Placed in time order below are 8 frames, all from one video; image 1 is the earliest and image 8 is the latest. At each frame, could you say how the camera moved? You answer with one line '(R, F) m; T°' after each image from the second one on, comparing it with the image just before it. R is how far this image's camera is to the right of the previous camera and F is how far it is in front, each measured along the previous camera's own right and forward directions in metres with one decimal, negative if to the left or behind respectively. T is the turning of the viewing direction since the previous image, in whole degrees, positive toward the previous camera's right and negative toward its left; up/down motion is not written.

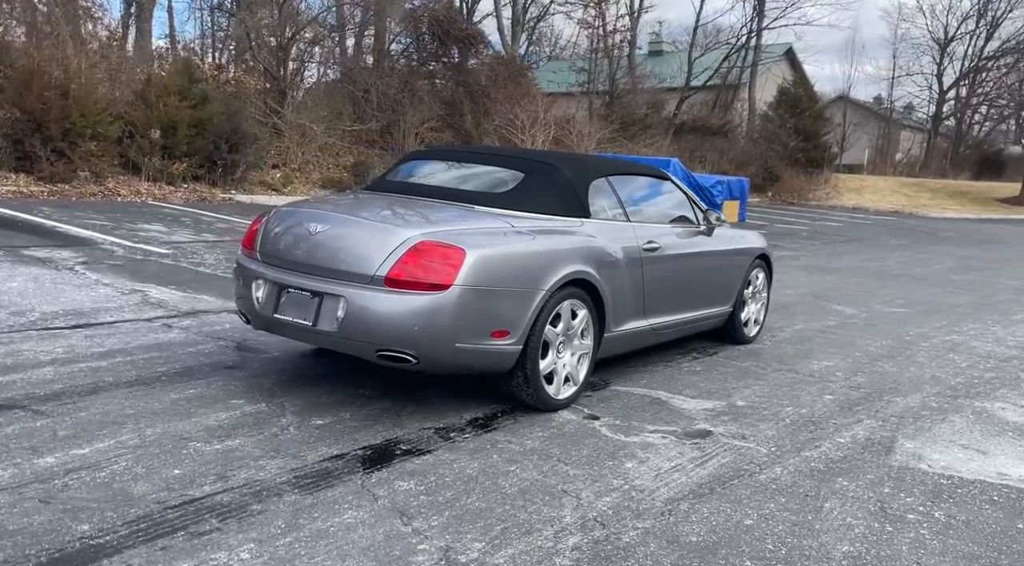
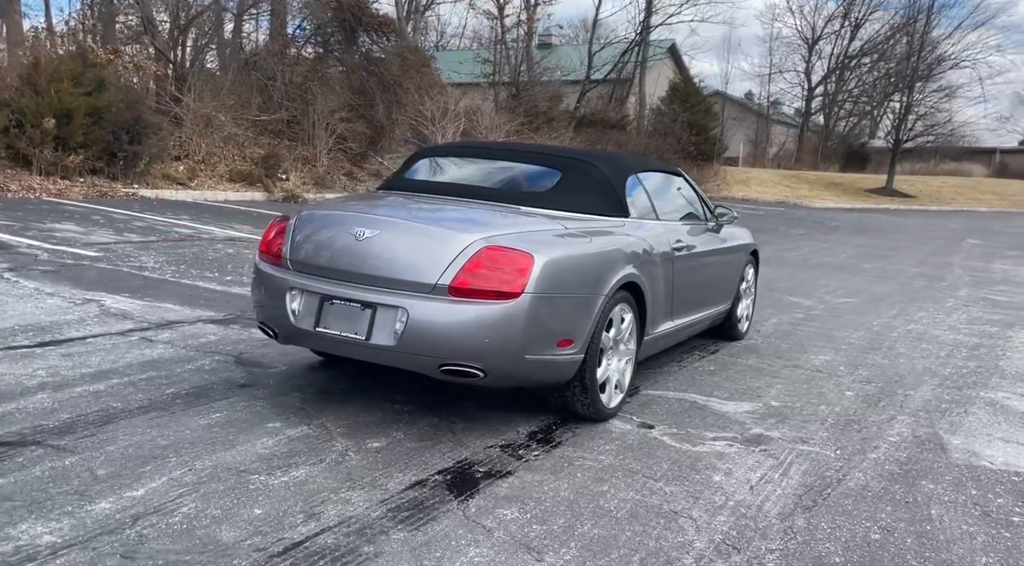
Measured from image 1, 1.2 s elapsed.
(-0.9, +0.3) m; +8°
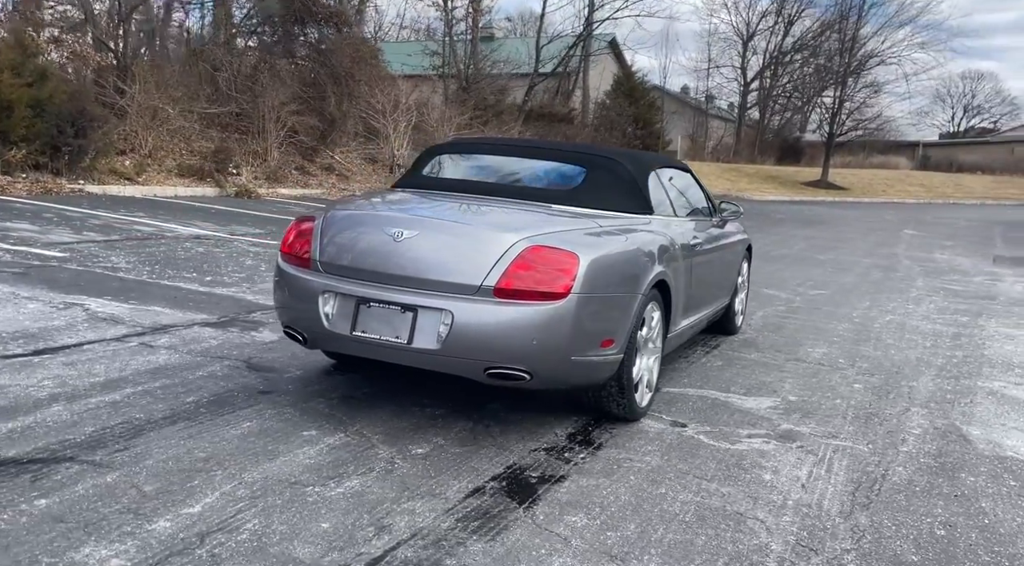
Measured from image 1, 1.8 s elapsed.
(-0.5, +0.1) m; +4°
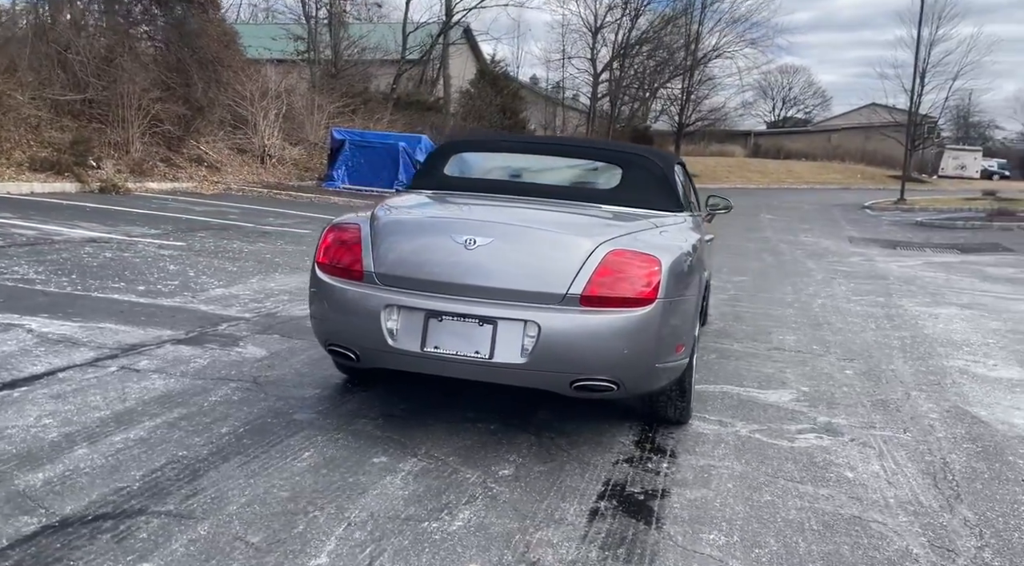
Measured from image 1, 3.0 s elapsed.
(-1.0, +0.3) m; +10°
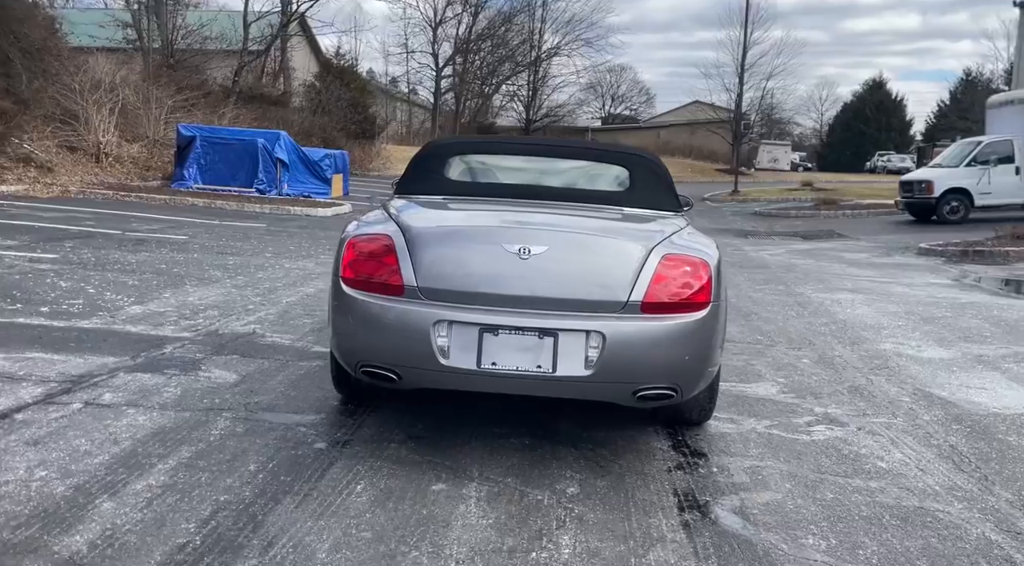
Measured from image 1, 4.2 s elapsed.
(-0.9, +0.3) m; +11°
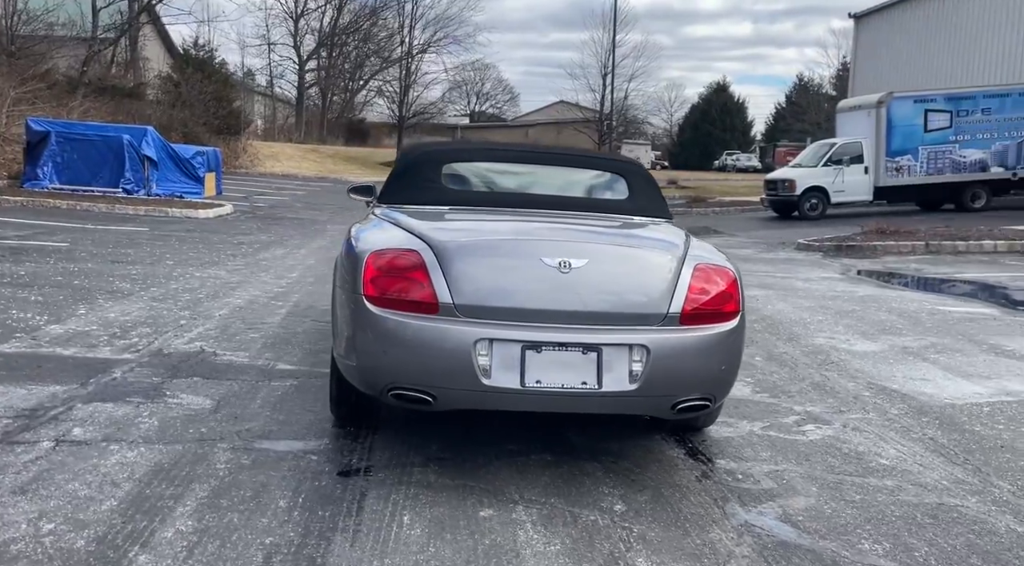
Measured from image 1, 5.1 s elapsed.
(-0.7, +0.2) m; +9°
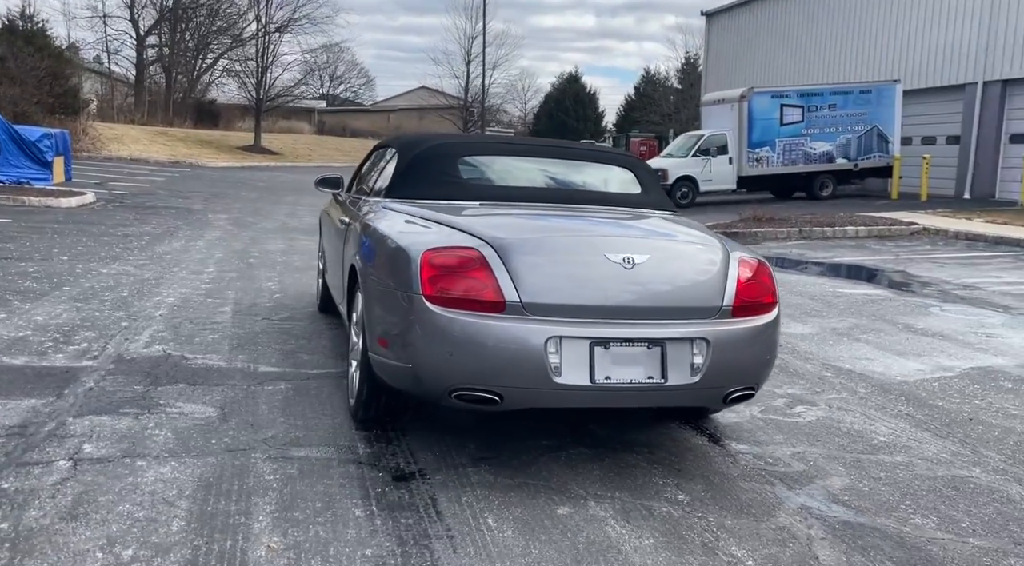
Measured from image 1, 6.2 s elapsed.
(-0.8, +0.1) m; +10°
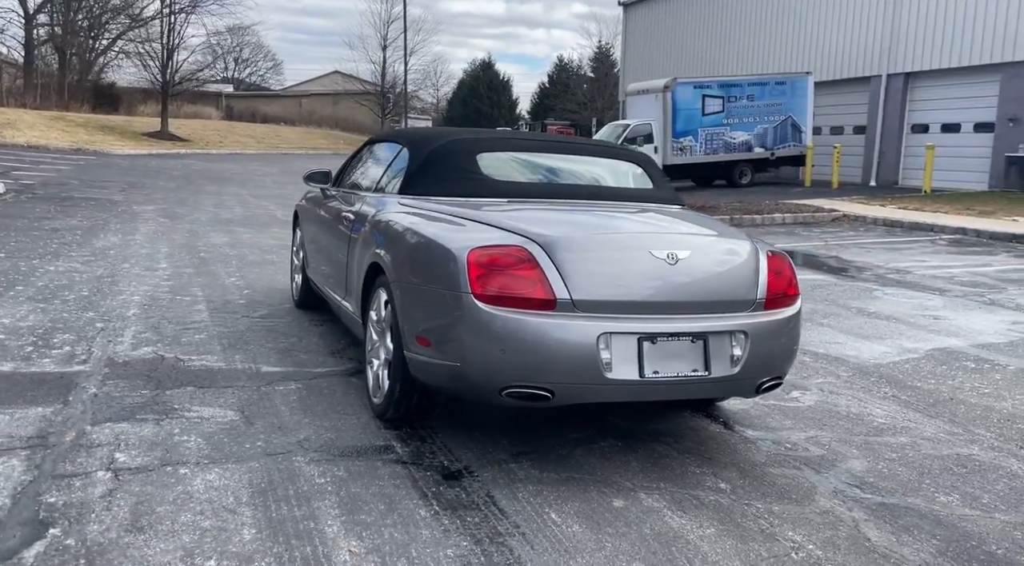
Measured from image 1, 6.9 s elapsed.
(-0.5, 0.0) m; +6°
